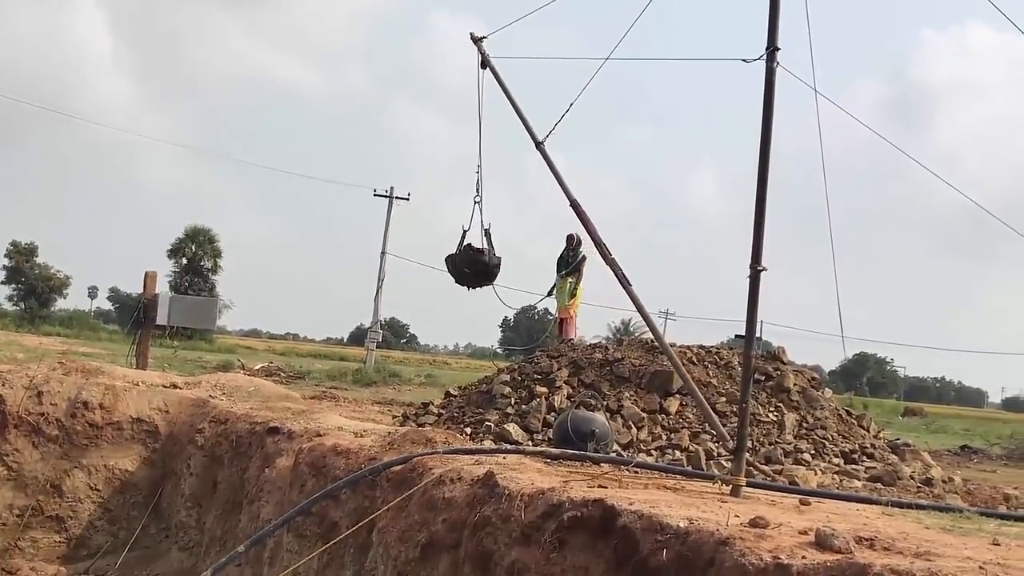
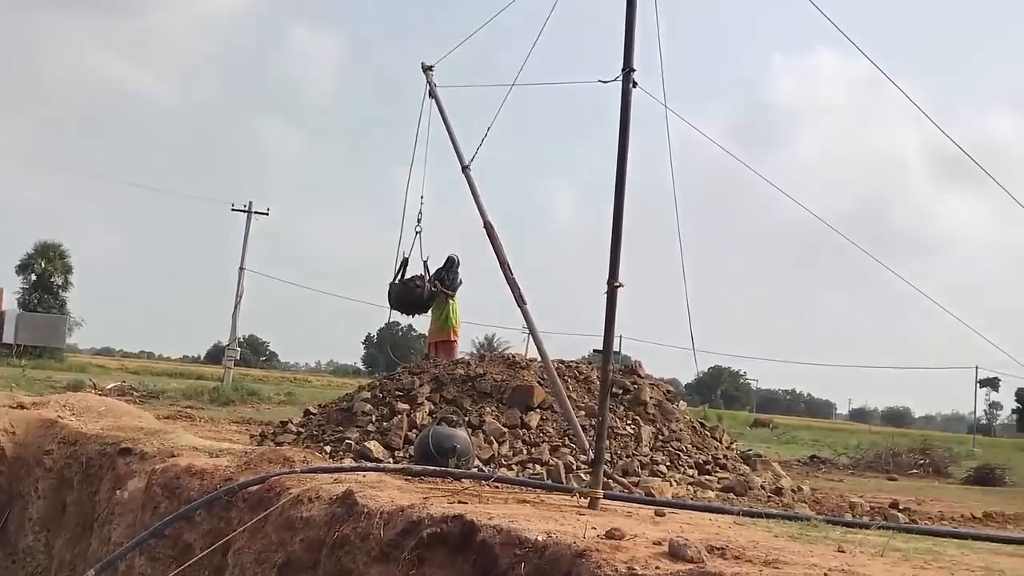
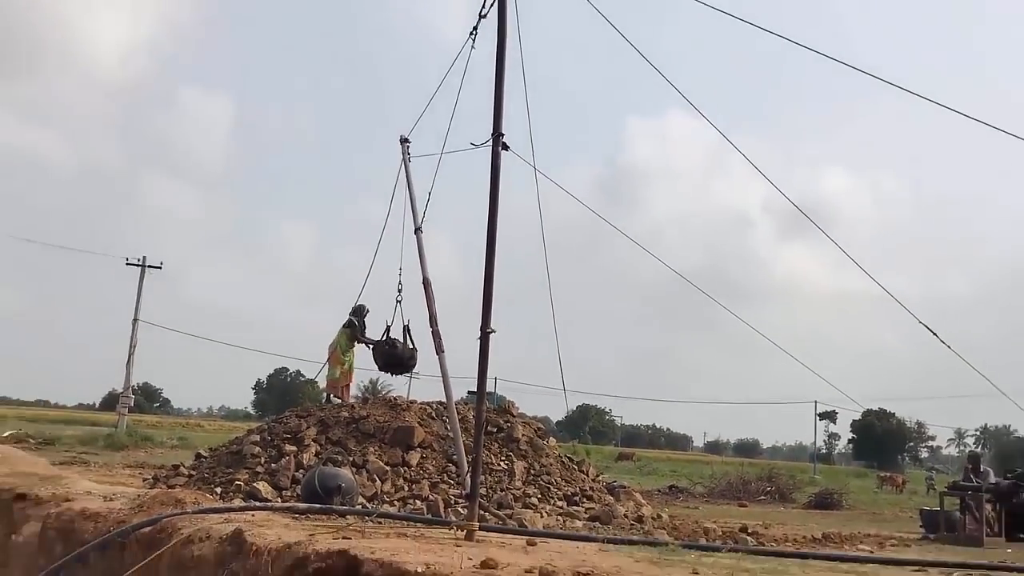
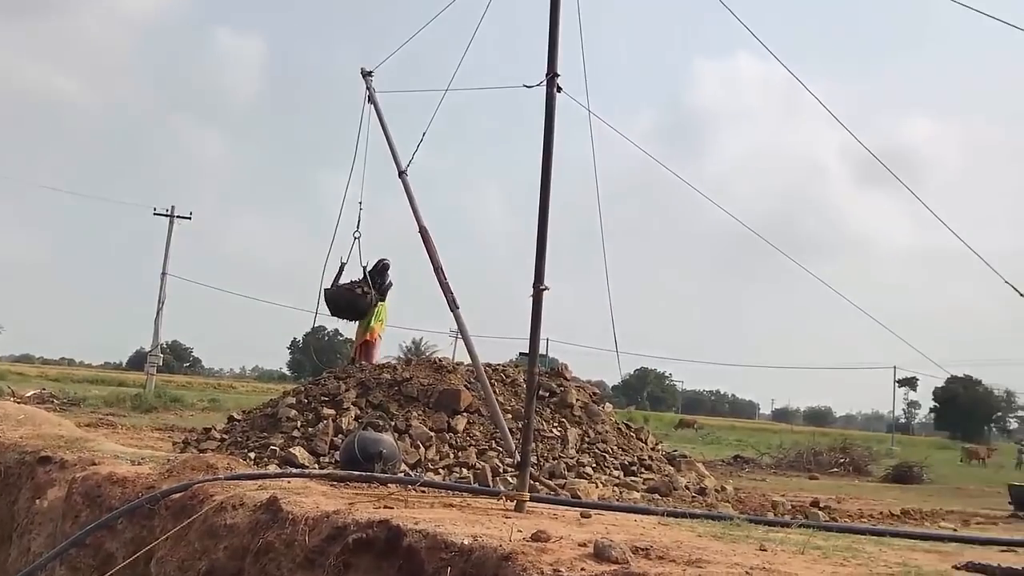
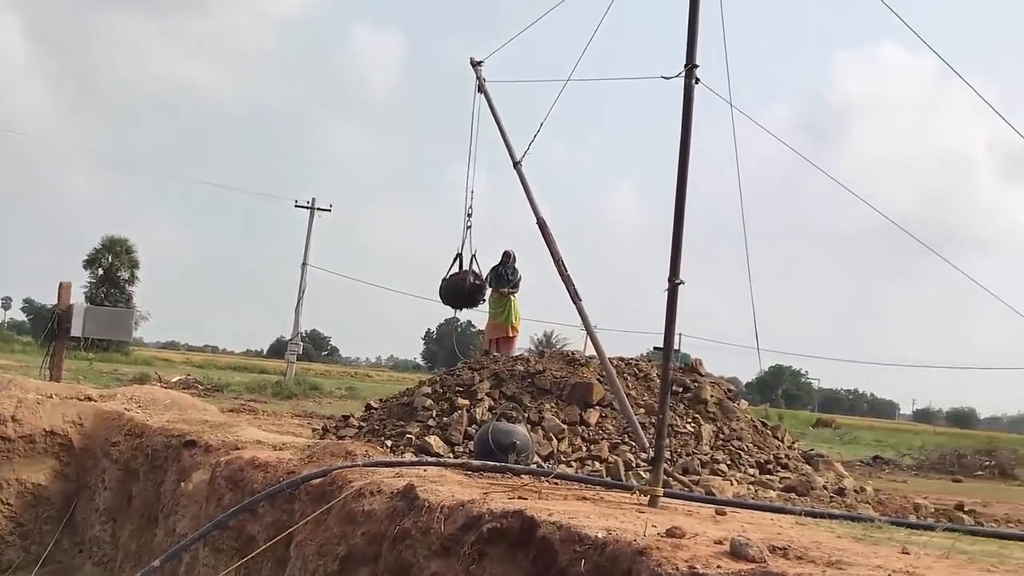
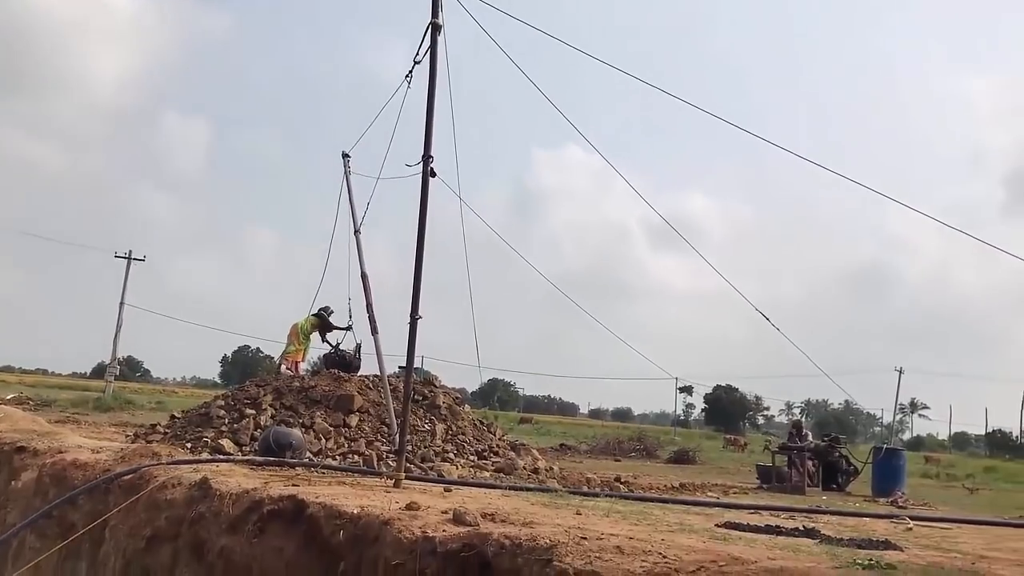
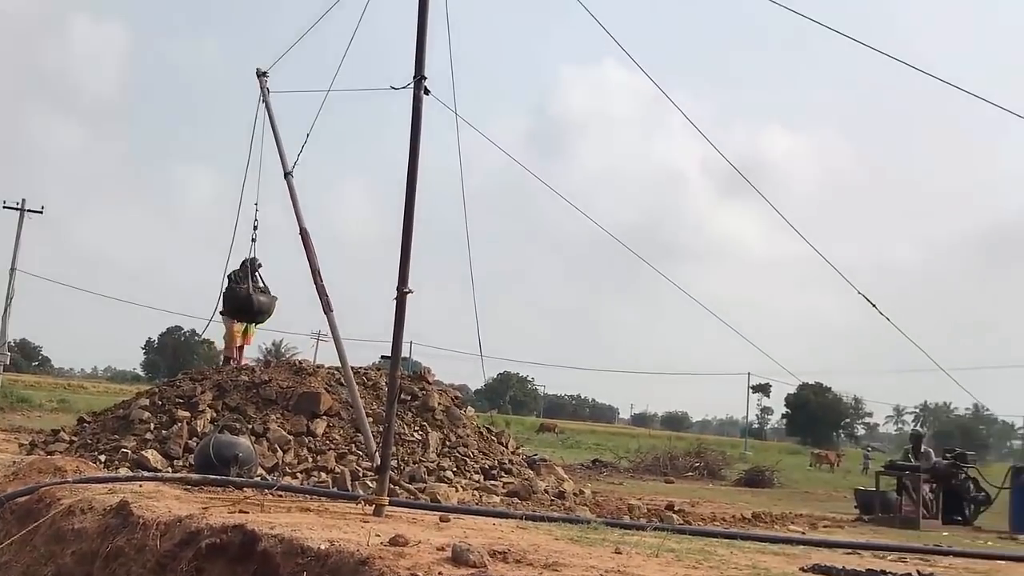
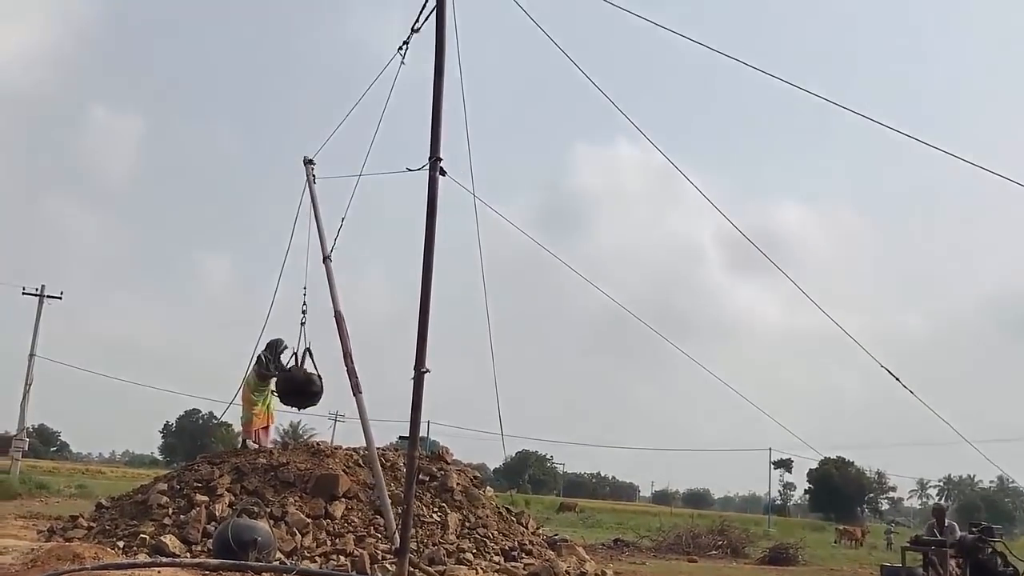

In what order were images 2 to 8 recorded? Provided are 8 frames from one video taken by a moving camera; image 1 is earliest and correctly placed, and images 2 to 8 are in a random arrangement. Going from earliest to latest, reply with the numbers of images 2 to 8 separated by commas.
5, 2, 4, 7, 8, 3, 6
